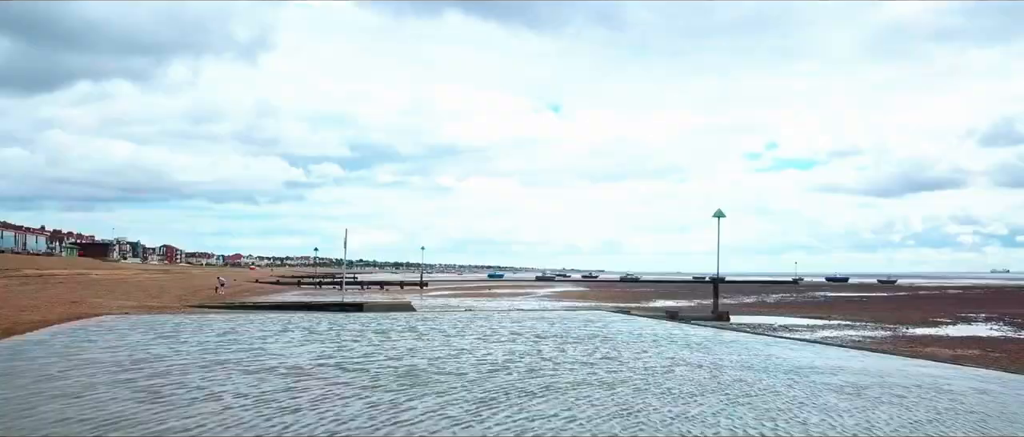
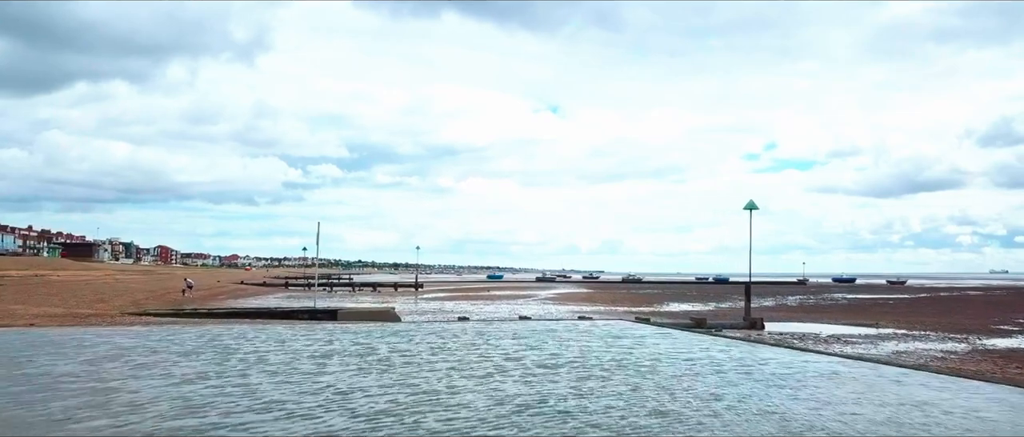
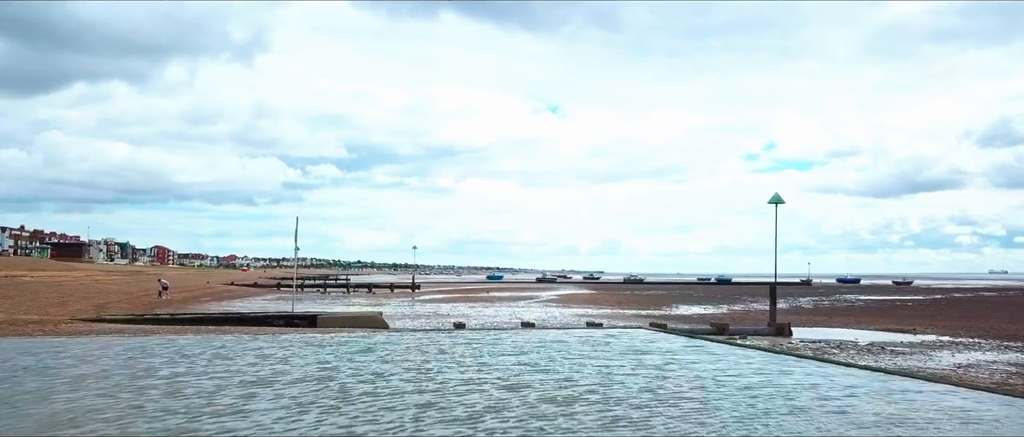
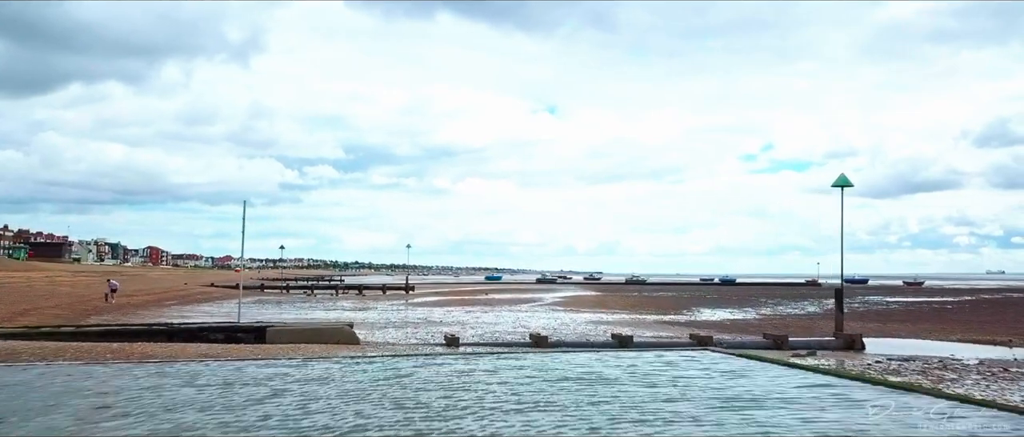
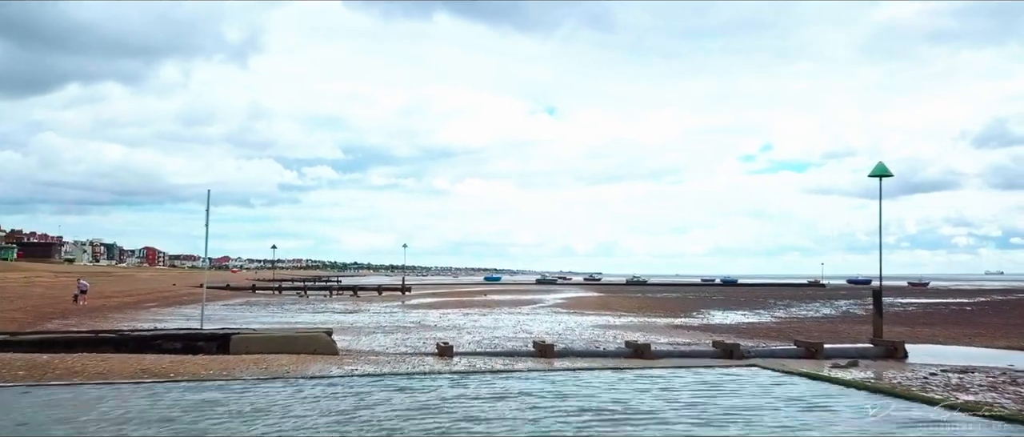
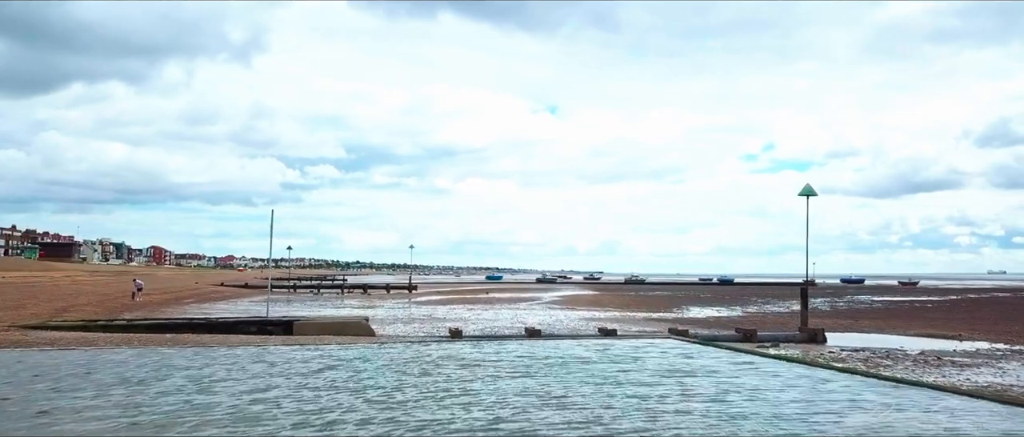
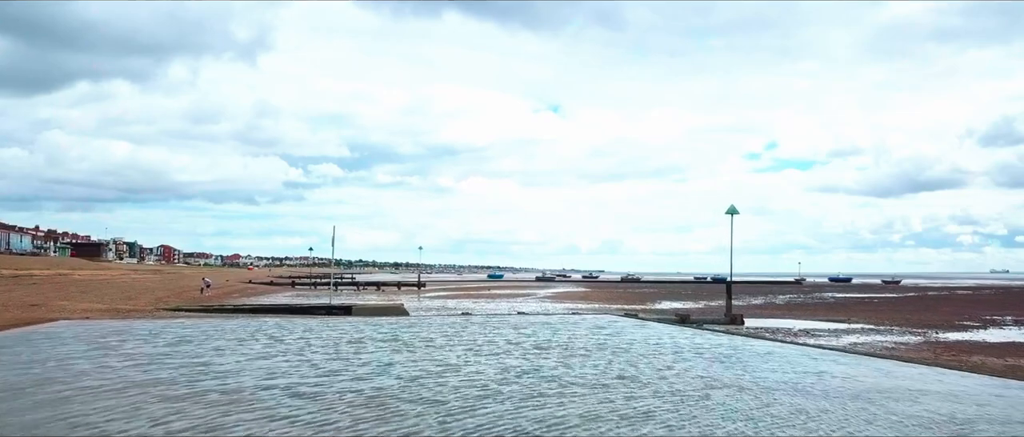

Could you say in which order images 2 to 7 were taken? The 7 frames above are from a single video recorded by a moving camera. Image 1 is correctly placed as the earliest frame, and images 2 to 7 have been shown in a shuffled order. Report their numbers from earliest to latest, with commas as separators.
7, 2, 3, 6, 4, 5
